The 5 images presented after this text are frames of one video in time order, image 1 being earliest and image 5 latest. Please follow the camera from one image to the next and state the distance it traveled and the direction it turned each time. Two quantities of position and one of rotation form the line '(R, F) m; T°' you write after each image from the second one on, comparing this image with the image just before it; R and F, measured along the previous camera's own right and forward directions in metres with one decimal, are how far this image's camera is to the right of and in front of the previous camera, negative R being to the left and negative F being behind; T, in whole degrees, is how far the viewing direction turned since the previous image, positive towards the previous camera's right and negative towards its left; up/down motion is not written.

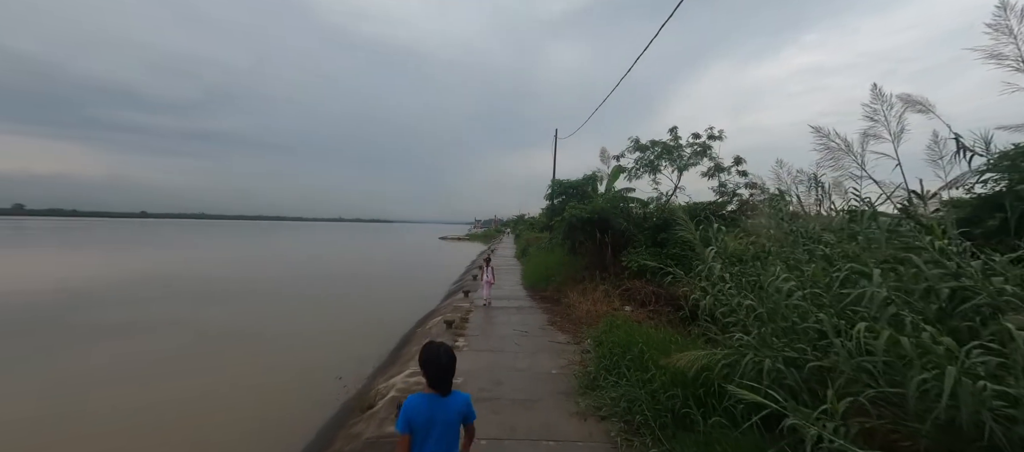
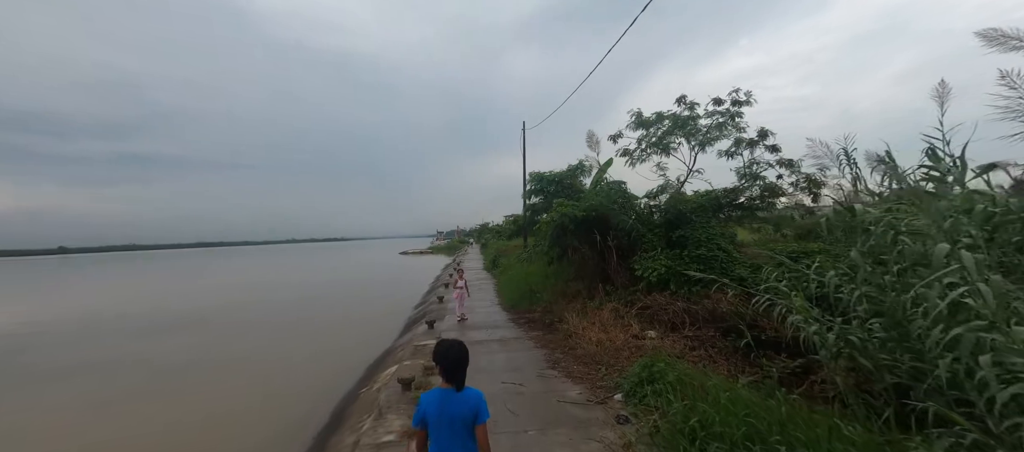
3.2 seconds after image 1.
(-0.2, +2.0) m; +6°
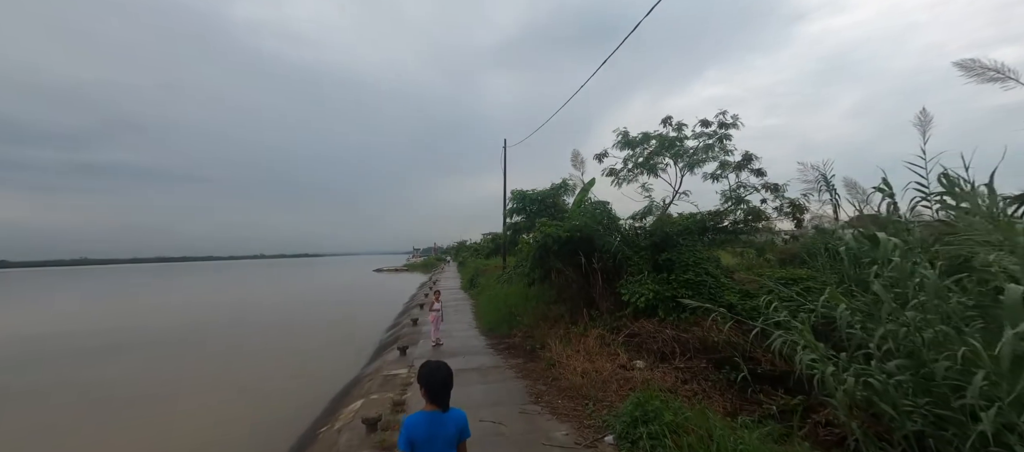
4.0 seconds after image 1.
(0.0, +0.3) m; +3°
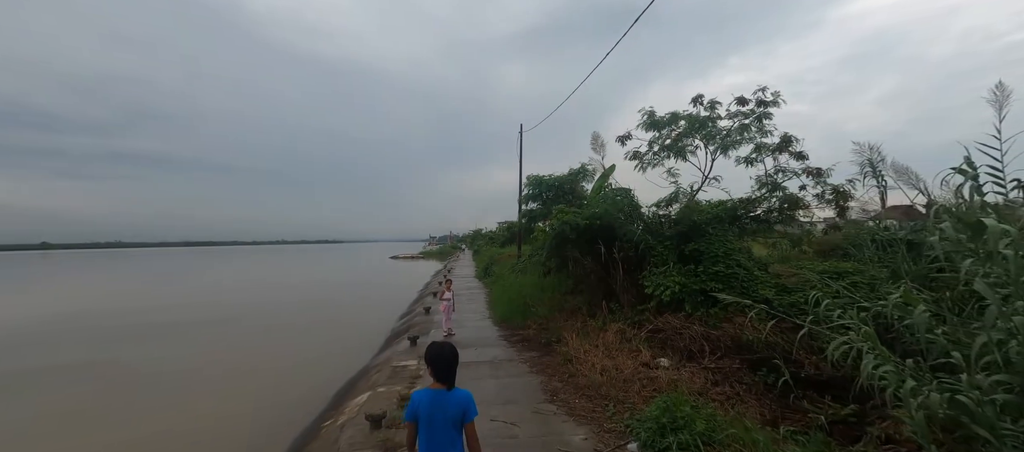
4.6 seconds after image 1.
(0.0, +0.3) m; -2°
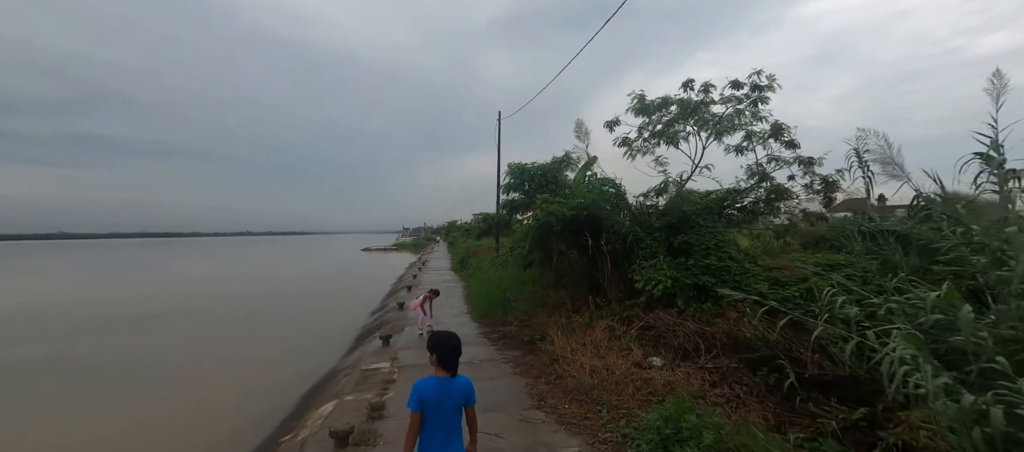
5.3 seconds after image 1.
(-0.1, +0.4) m; +4°
